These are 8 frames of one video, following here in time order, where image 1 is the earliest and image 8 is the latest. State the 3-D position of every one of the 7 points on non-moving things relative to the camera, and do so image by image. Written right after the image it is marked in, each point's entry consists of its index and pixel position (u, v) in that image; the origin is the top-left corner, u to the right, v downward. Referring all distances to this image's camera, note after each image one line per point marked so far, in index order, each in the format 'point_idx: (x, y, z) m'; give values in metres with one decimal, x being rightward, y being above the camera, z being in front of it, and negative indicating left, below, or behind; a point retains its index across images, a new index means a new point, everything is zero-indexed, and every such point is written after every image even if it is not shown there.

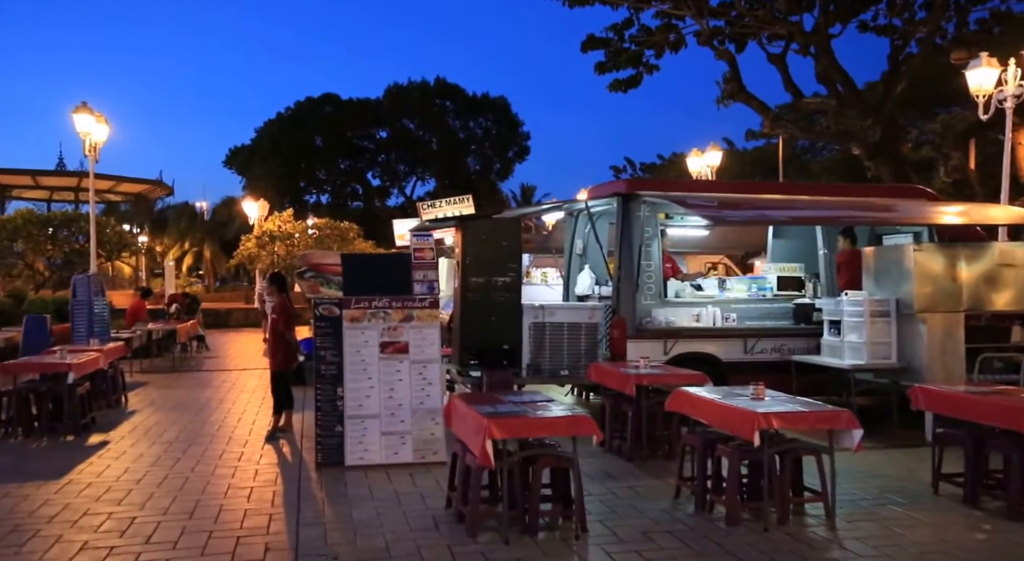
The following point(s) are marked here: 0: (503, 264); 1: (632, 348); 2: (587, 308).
0: (-0.1, +0.2, +10.6) m
1: (+1.3, -0.8, +10.4) m
2: (+0.9, -0.3, +10.6) m
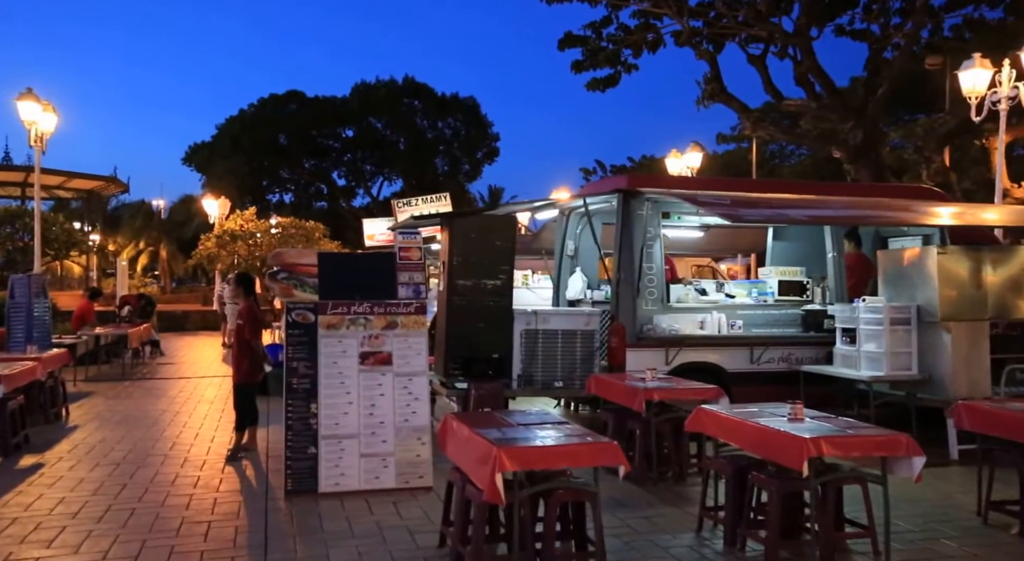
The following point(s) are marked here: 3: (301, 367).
0: (-0.2, +0.2, +9.7) m
1: (+1.2, -0.8, +9.6) m
2: (+0.8, -0.4, +9.7) m
3: (-1.7, -0.7, +7.5) m
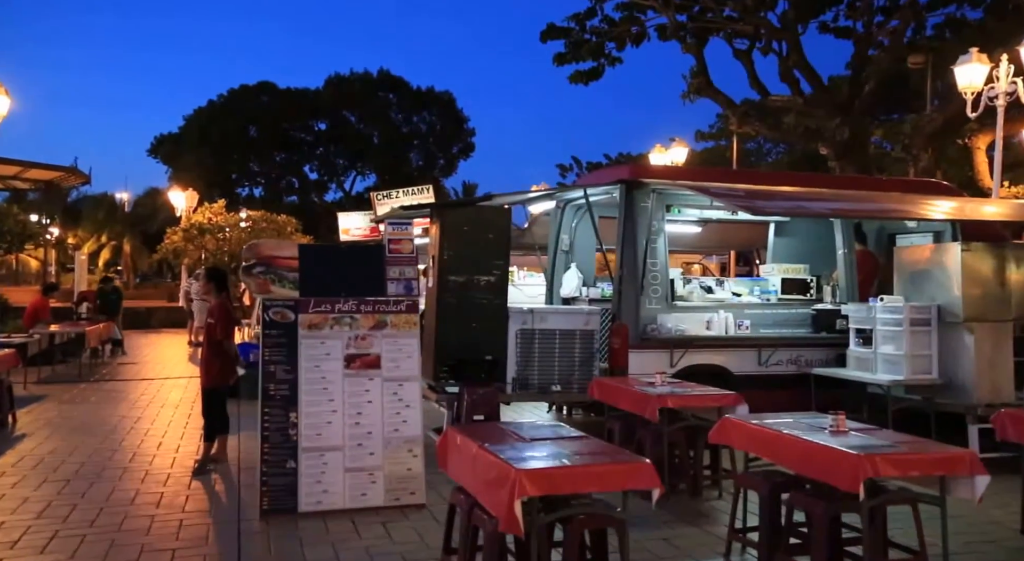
0: (-0.3, +0.2, +9.0) m
1: (+1.2, -0.8, +8.9) m
2: (+0.7, -0.3, +9.0) m
3: (-1.7, -0.7, +6.8) m
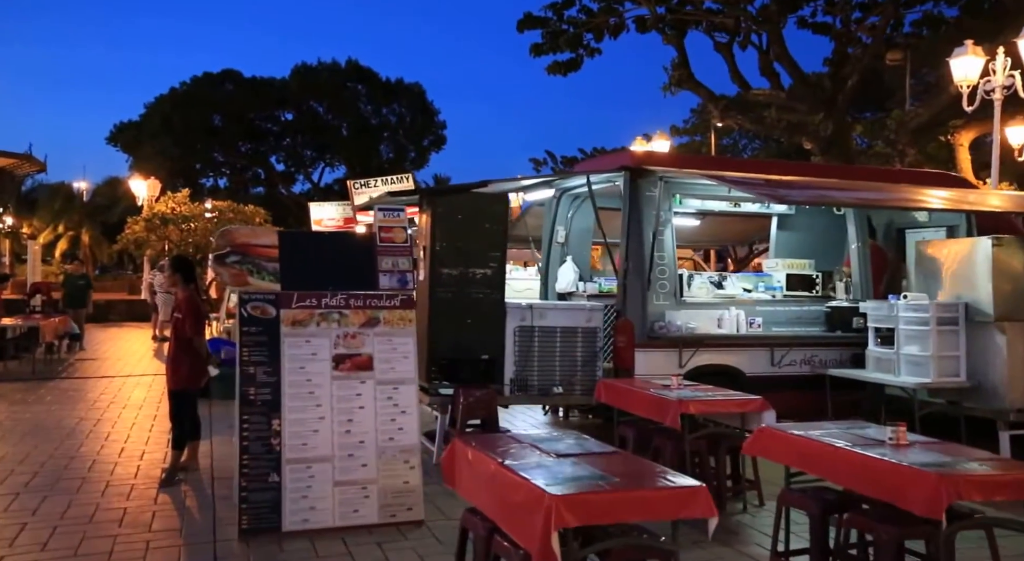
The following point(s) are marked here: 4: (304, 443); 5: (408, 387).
0: (-0.3, +0.3, +8.3) m
1: (+1.2, -0.7, +8.3) m
2: (+0.7, -0.3, +8.4) m
3: (-1.7, -0.6, +6.0) m
4: (-1.4, -1.1, +6.0) m
5: (-0.7, -0.7, +6.3) m
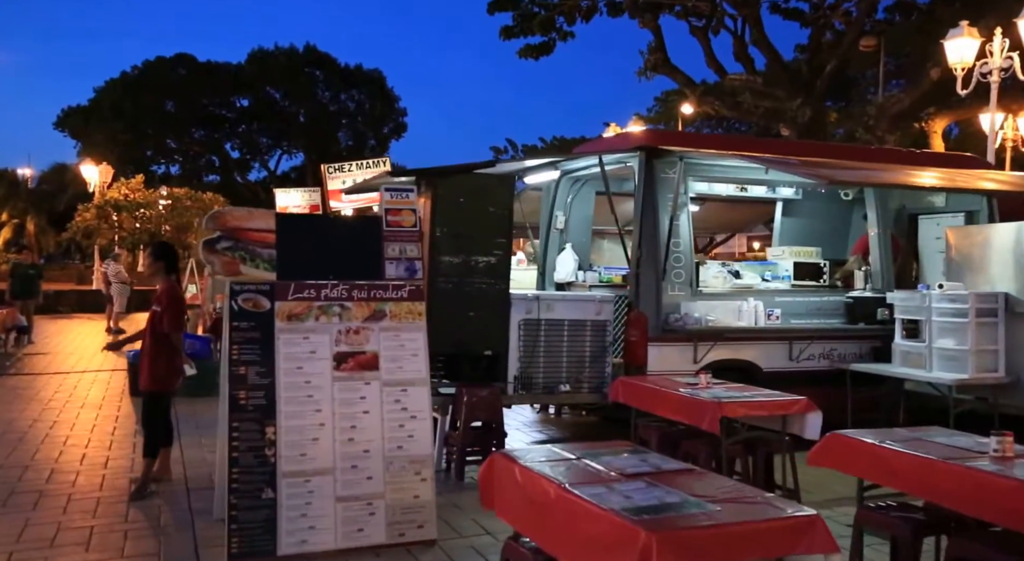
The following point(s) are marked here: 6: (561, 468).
0: (-0.2, +0.3, +7.6) m
1: (+1.2, -0.6, +7.7) m
2: (+0.7, -0.2, +7.8) m
3: (-1.5, -0.5, +5.3) m
4: (-1.2, -1.0, +5.3) m
5: (-0.6, -0.7, +5.6) m
6: (+0.2, -0.8, +3.9) m
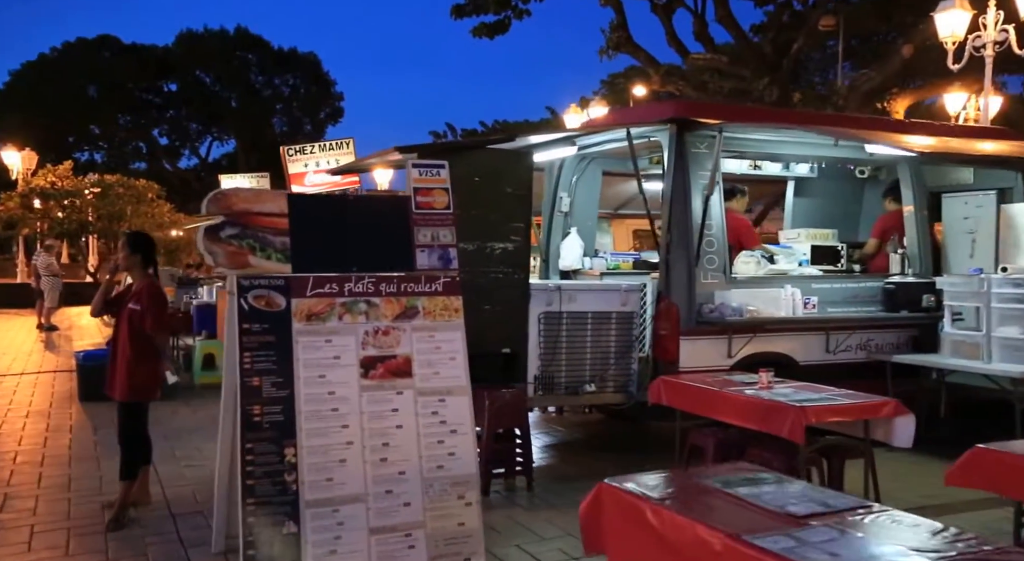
0: (-0.1, +0.4, +6.8) m
1: (+1.4, -0.5, +7.0) m
2: (+0.8, -0.1, +7.0) m
3: (-1.2, -0.5, +4.4) m
4: (-0.9, -1.0, +4.4) m
5: (-0.3, -0.6, +4.8) m
6: (+0.7, -0.8, +3.1) m
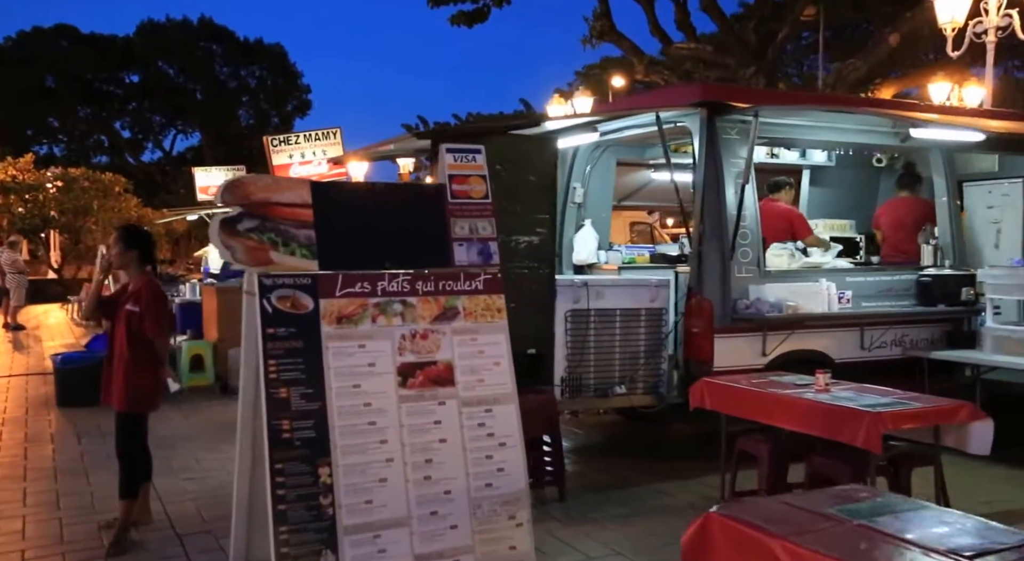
0: (+0.1, +0.5, +6.3) m
1: (+1.5, -0.5, +6.5) m
2: (+1.0, 0.0, +6.6) m
3: (-0.9, -0.5, +3.9) m
4: (-0.6, -1.0, +4.0) m
5: (0.0, -0.6, +4.3) m
6: (+1.0, -0.8, +2.7) m
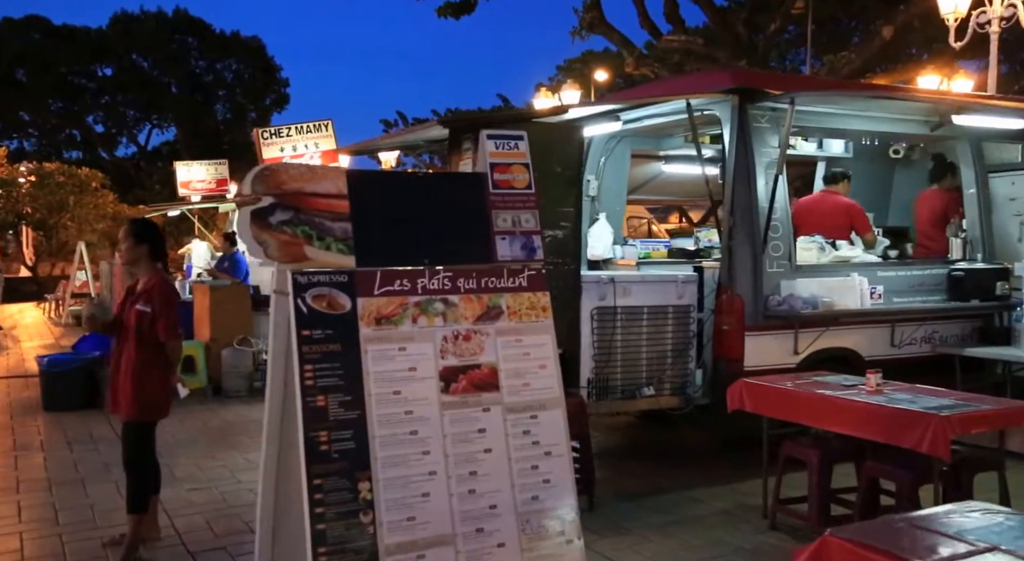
0: (+0.2, +0.5, +6.0) m
1: (+1.7, -0.5, +6.3) m
2: (+1.2, 0.0, +6.3) m
3: (-0.7, -0.5, +3.6) m
4: (-0.4, -0.9, +3.6) m
5: (+0.2, -0.6, +4.0) m
6: (+1.2, -0.8, +2.4) m
